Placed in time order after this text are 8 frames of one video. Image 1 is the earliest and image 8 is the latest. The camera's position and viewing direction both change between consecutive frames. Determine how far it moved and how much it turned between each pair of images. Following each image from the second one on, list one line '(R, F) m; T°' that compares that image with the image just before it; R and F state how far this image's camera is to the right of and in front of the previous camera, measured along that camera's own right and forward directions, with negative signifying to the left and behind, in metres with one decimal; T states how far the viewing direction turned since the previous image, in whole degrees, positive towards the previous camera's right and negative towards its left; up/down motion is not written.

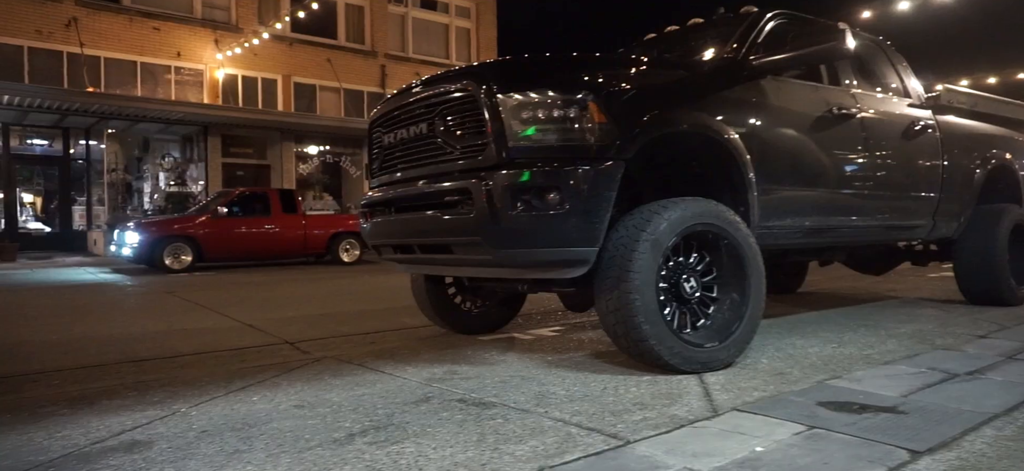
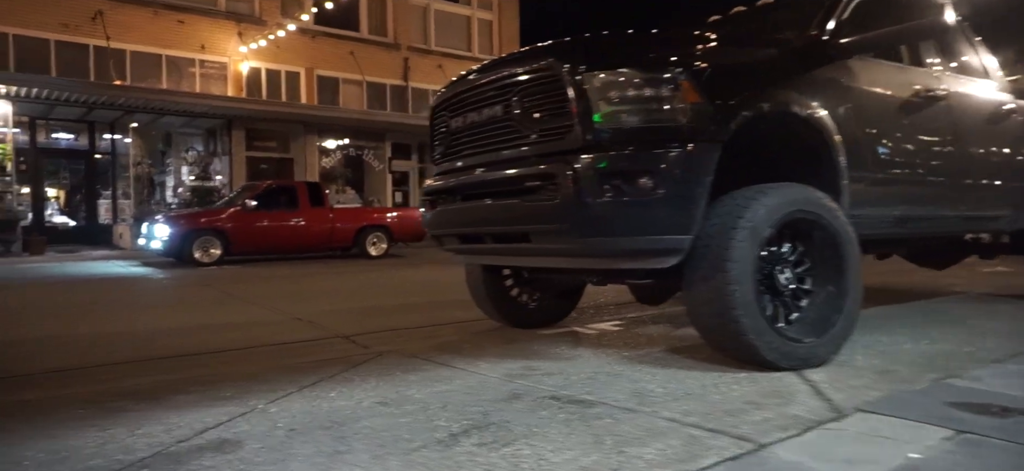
(-0.5, +0.3) m; -1°
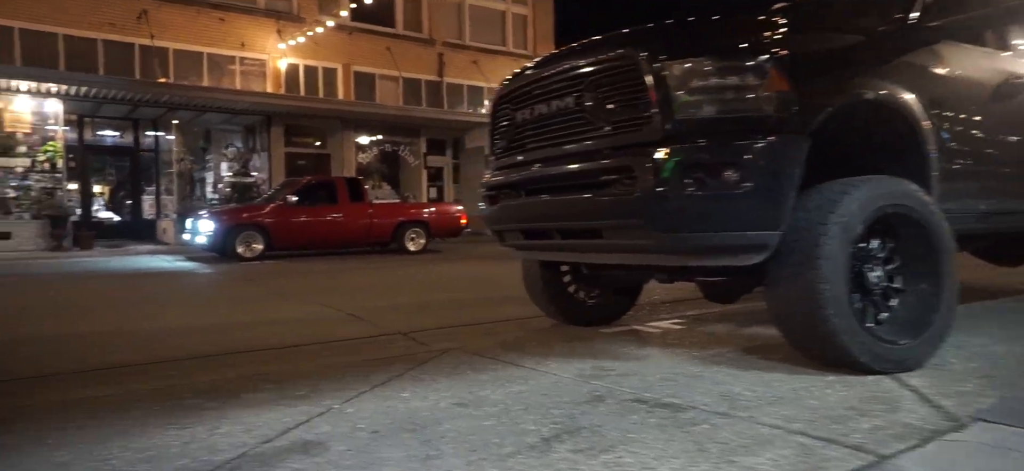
(-0.3, +0.1) m; -2°
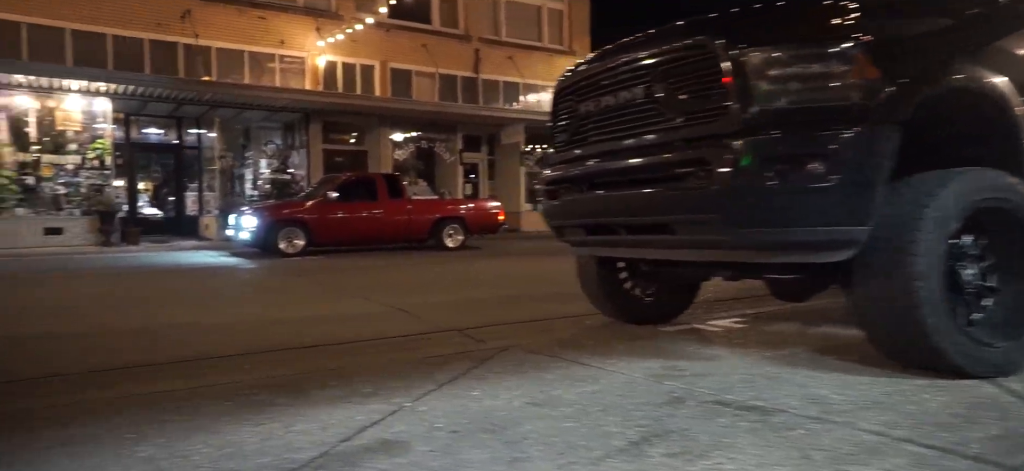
(-0.2, +0.1) m; -3°
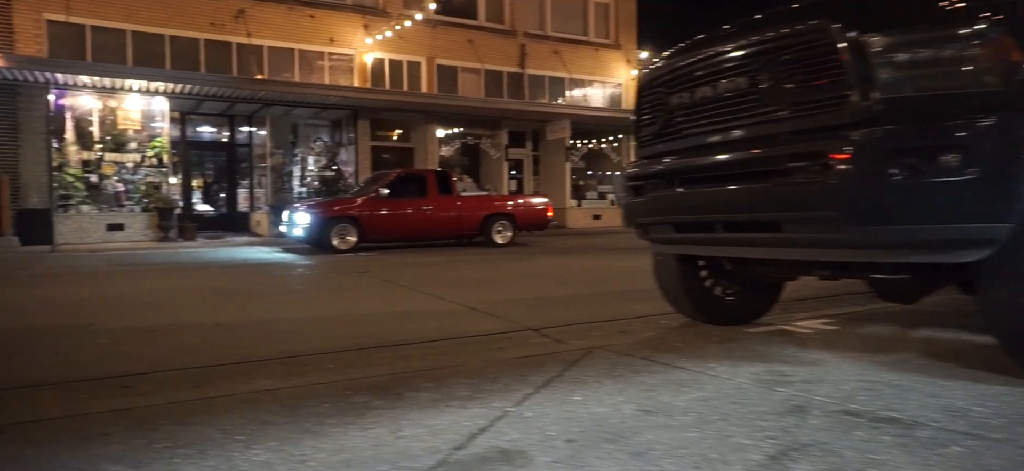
(-0.4, +0.1) m; -3°
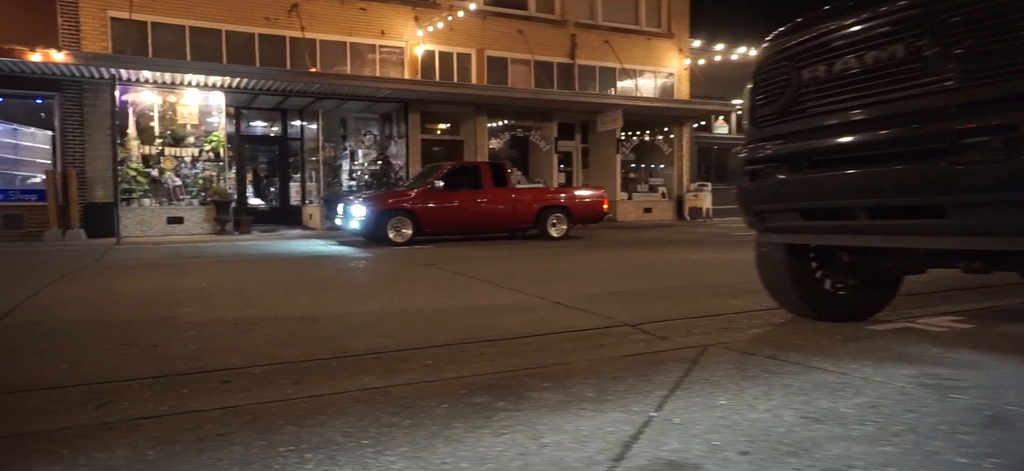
(-0.5, +0.4) m; -3°
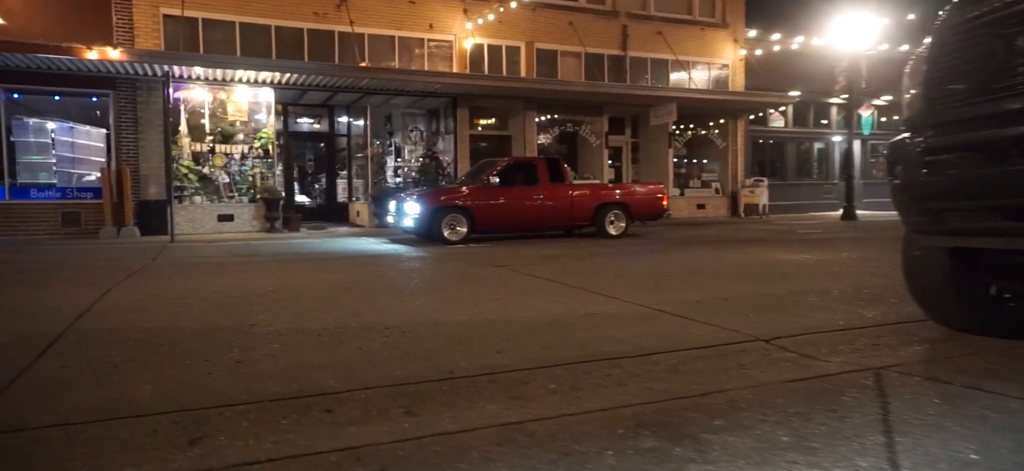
(-0.6, +0.7) m; -3°
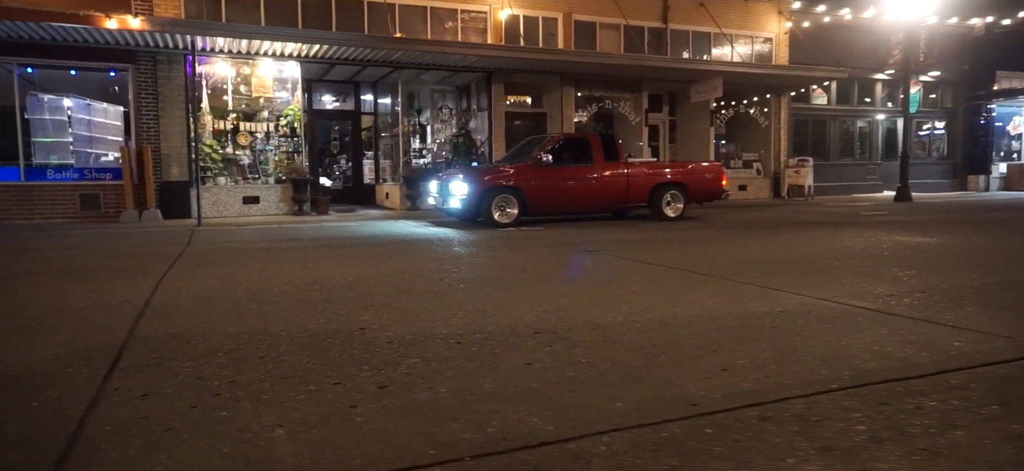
(-1.2, +1.5) m; -1°
